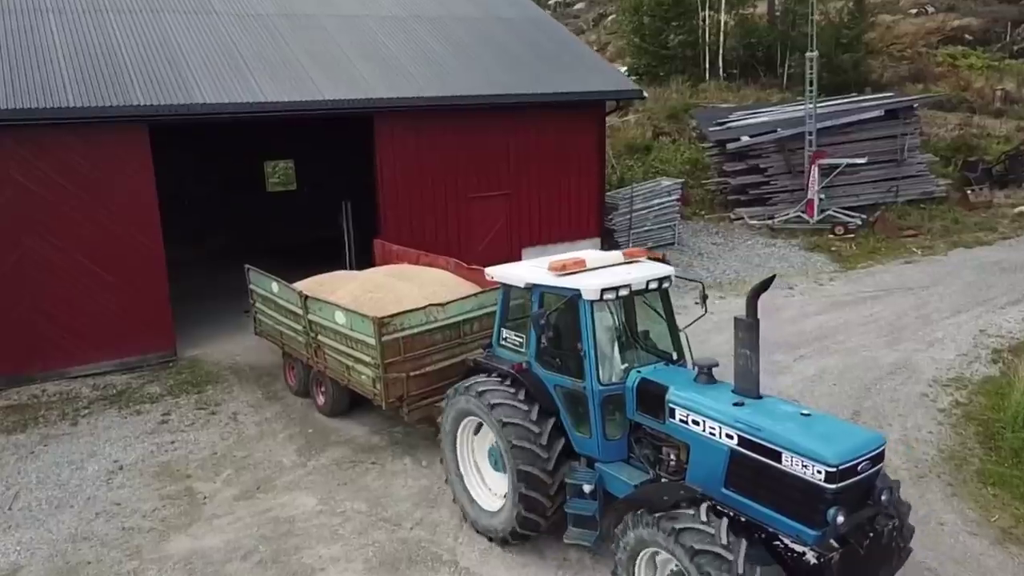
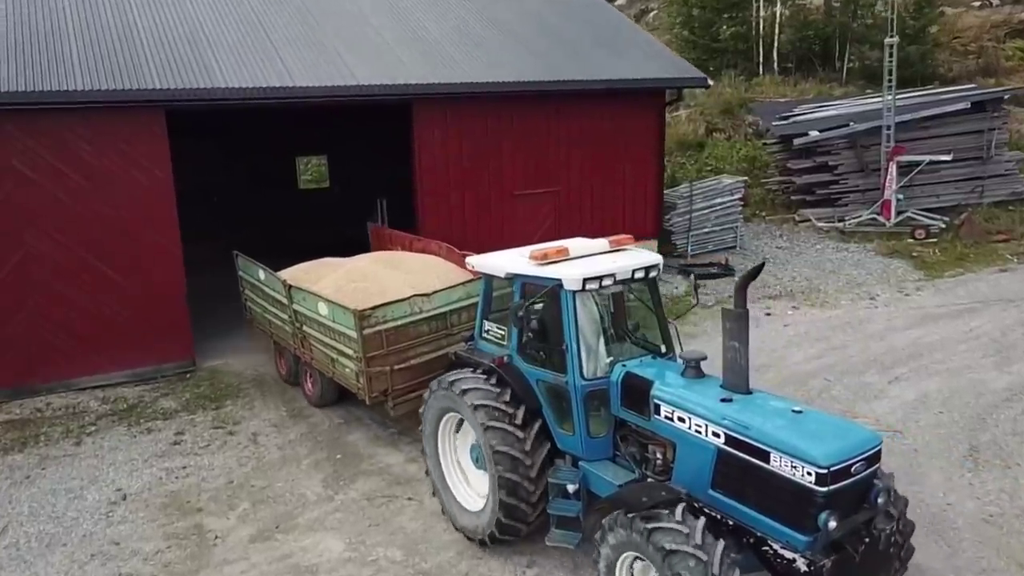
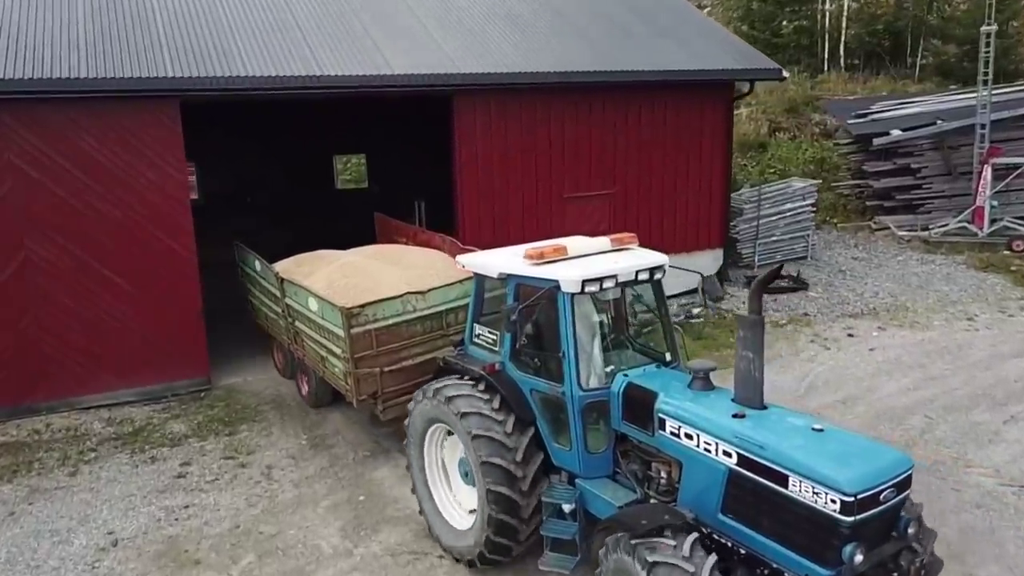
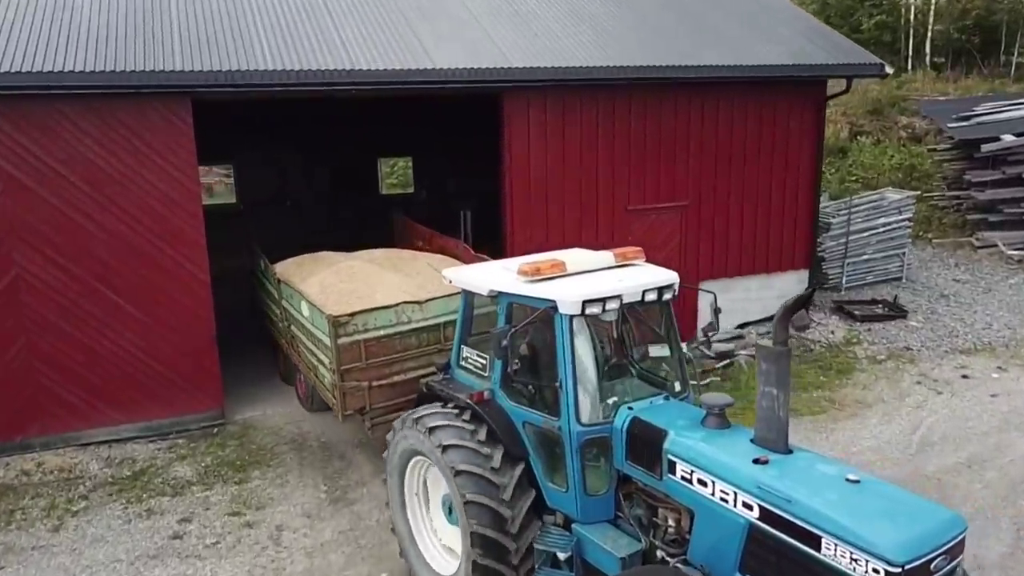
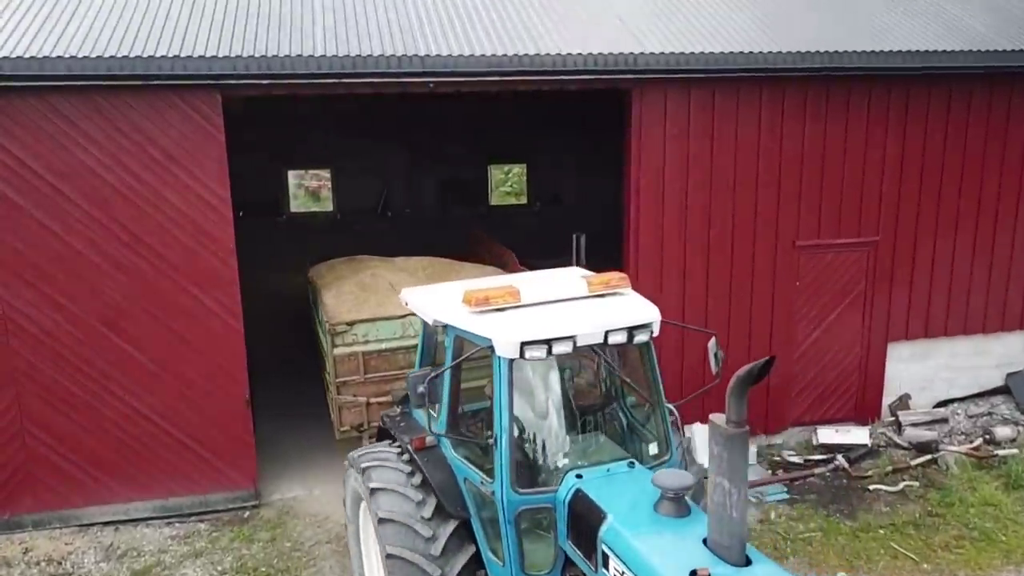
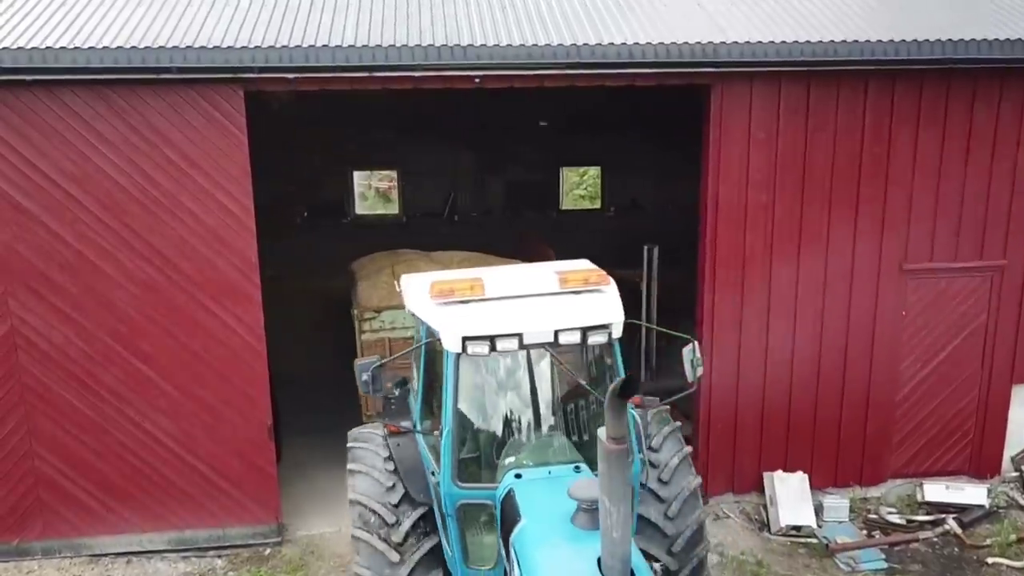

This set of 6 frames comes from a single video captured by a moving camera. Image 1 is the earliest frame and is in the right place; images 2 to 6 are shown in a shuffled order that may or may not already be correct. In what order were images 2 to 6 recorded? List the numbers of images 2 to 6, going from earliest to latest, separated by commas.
2, 3, 4, 5, 6
